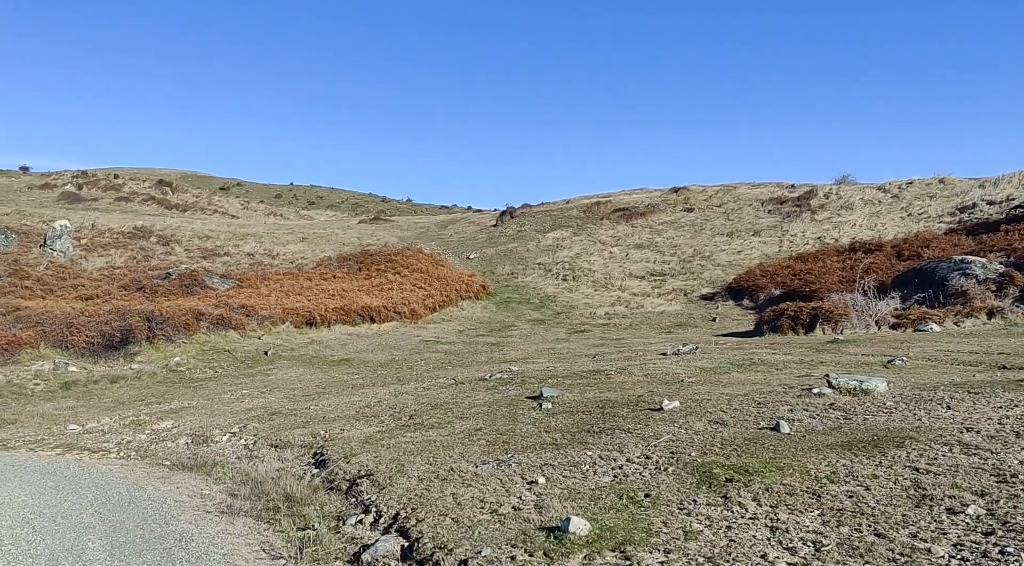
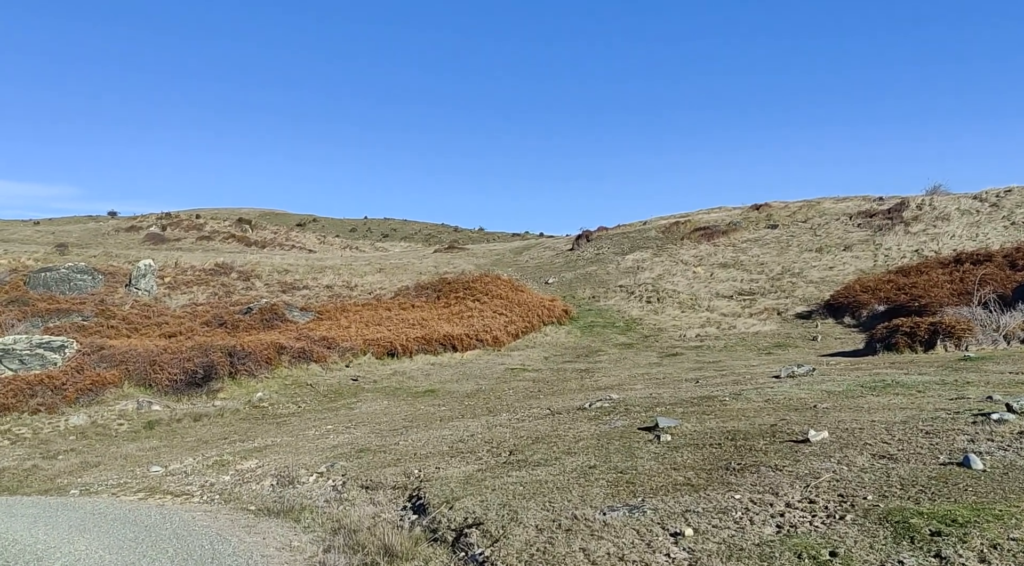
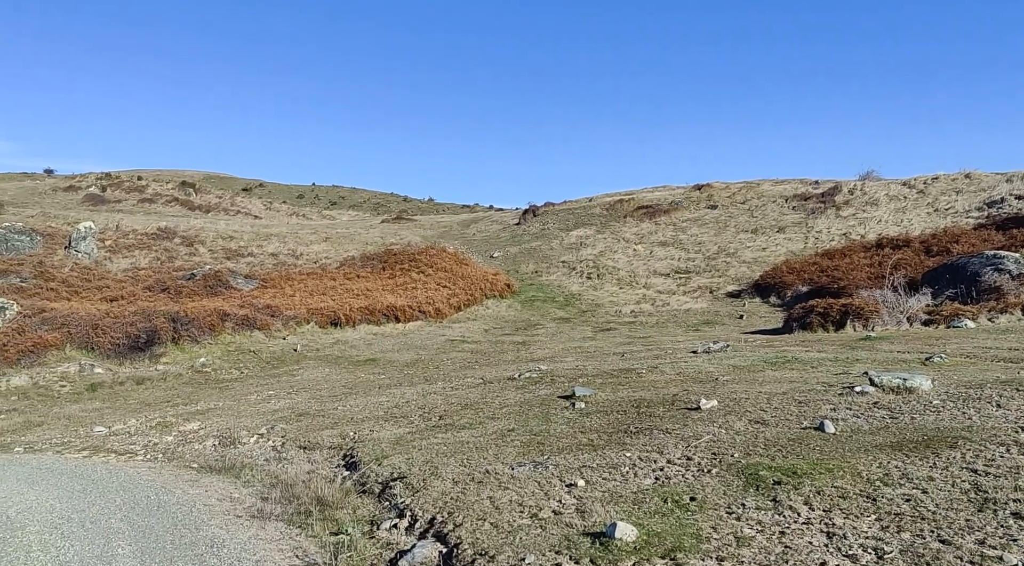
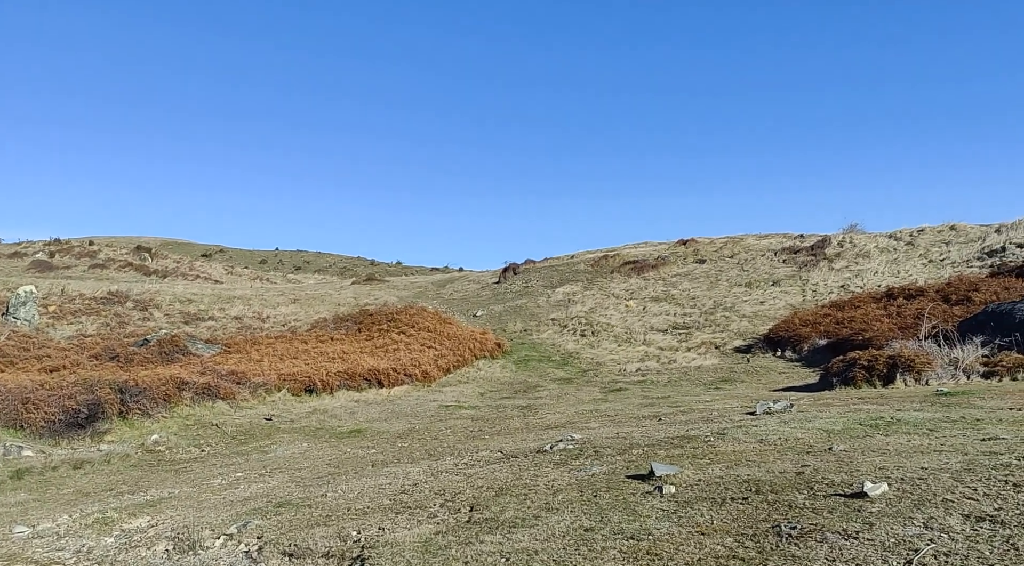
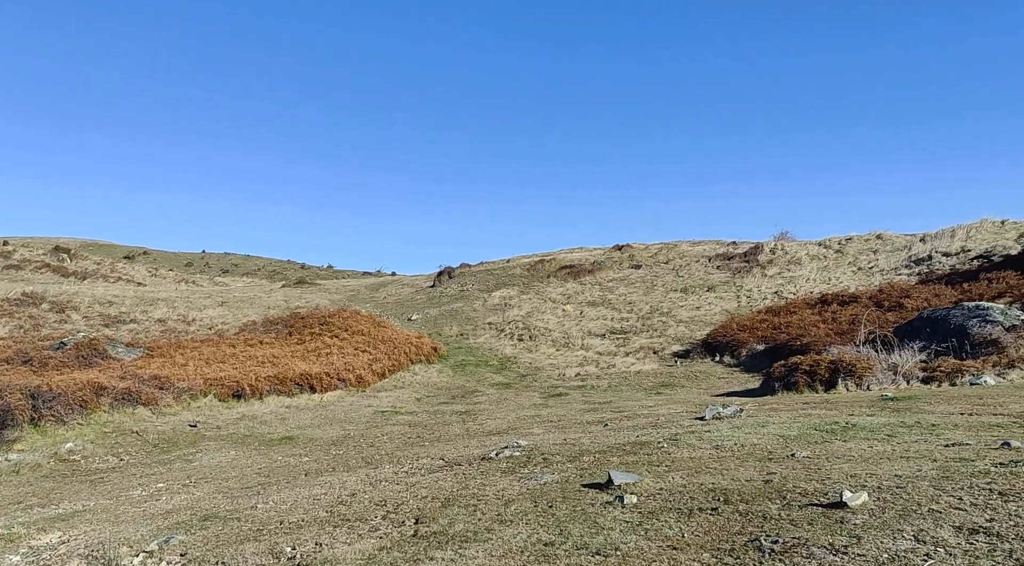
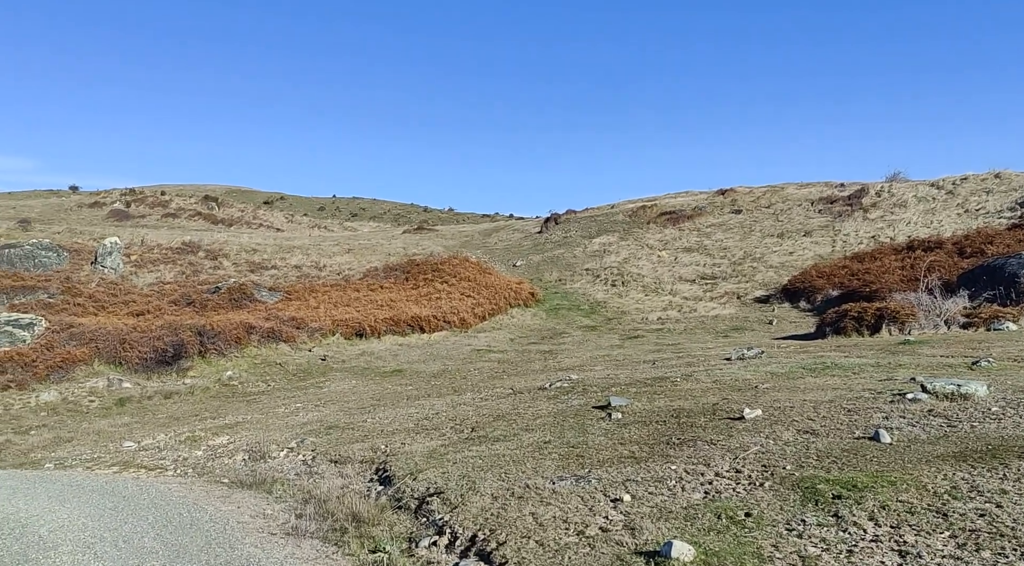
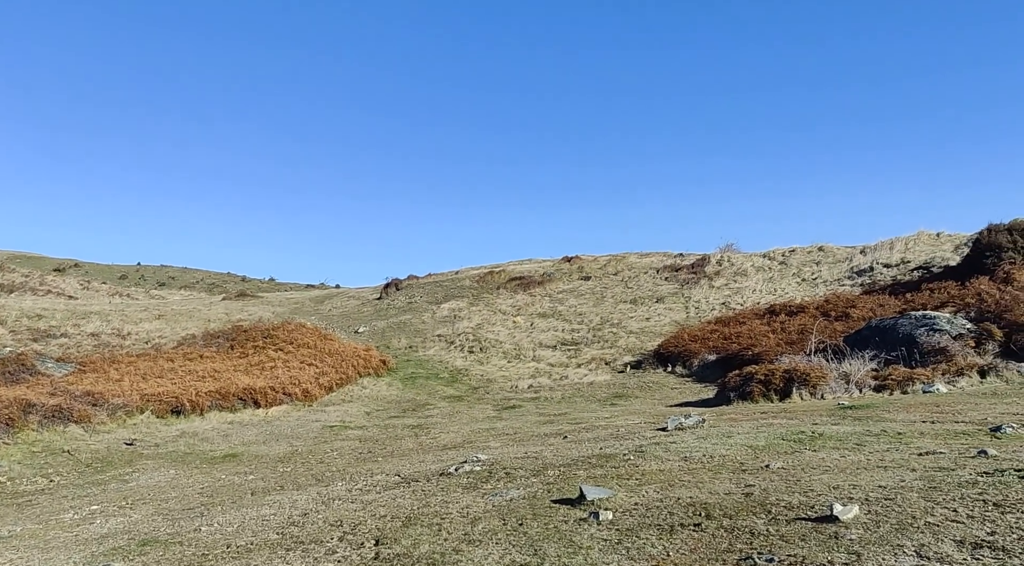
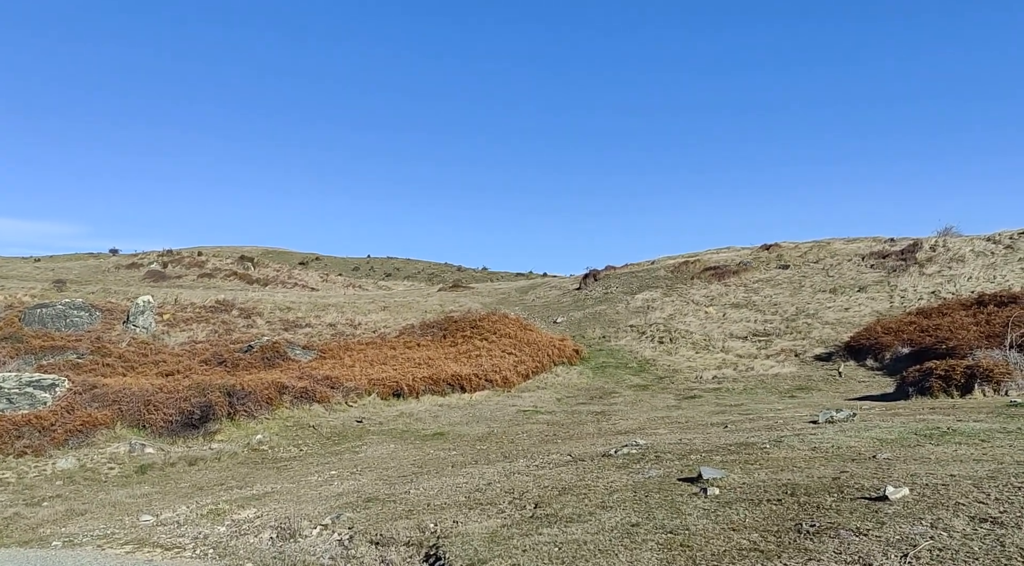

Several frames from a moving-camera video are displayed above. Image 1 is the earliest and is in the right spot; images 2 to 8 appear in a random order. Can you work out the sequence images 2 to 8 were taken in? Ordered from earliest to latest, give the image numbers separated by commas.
3, 6, 2, 8, 4, 5, 7
